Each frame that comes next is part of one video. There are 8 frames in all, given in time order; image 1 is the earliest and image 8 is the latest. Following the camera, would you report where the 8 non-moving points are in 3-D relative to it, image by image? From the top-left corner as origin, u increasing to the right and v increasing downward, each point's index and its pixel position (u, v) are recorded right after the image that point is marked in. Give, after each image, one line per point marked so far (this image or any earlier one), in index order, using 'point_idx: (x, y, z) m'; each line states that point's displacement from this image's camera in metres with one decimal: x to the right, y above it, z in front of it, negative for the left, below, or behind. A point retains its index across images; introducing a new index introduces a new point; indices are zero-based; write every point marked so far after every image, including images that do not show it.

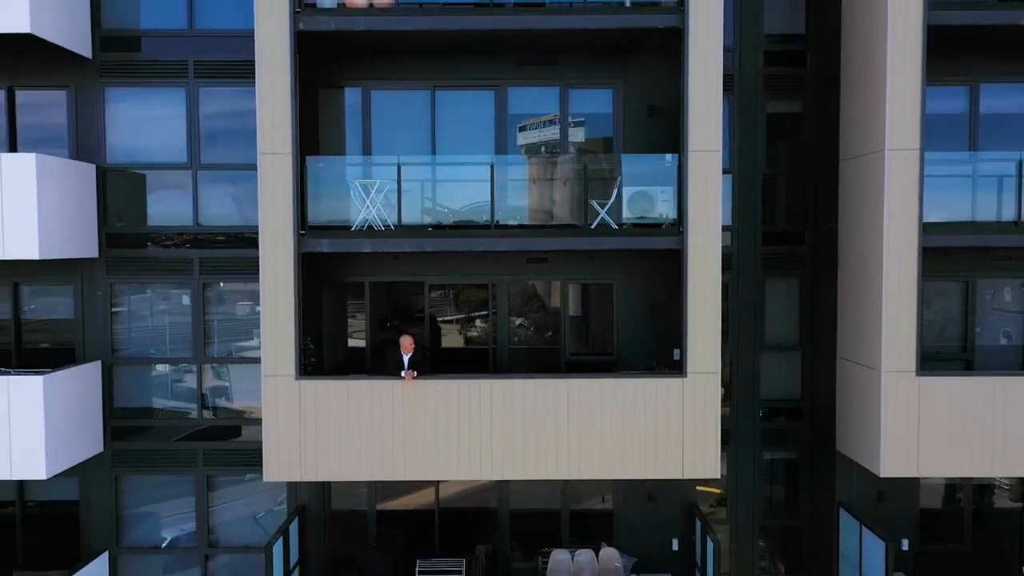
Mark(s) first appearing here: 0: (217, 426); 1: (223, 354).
0: (-2.7, -1.3, +7.3) m
1: (-2.6, -0.6, +7.3) m
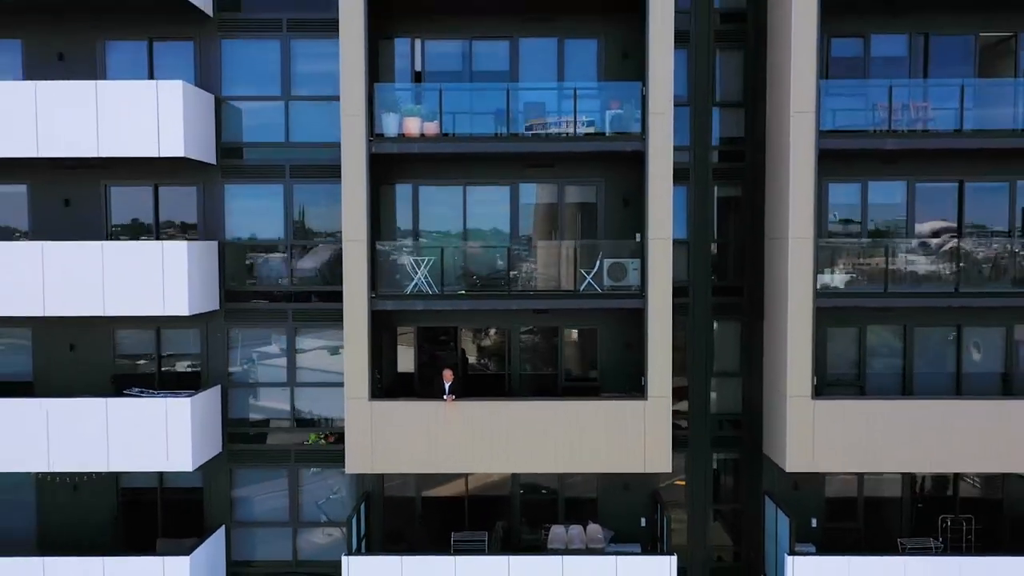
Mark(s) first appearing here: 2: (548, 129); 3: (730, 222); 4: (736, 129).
0: (-2.6, -1.8, +9.8) m
1: (-2.5, -1.1, +9.8) m
2: (+0.4, +1.8, +9.1) m
3: (+2.8, +0.9, +10.2) m
4: (+2.8, +2.1, +10.2) m
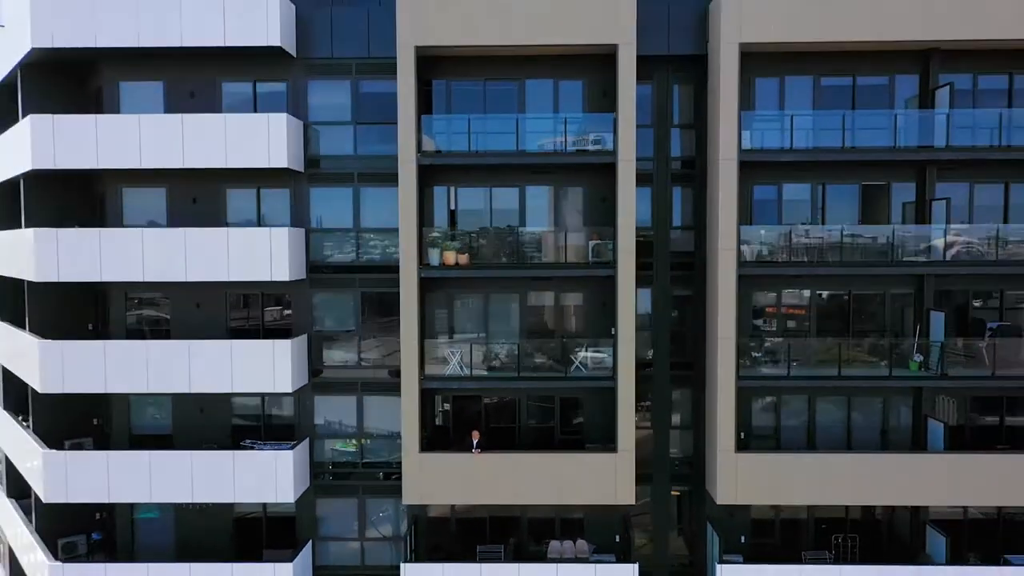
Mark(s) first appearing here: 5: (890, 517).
0: (-2.5, -3.1, +13.4) m
1: (-2.4, -2.5, +13.4) m
2: (+0.6, +0.5, +12.6) m
3: (+3.0, -0.4, +13.7) m
4: (+3.0, +0.7, +13.7) m
5: (+6.3, -3.9, +13.2) m
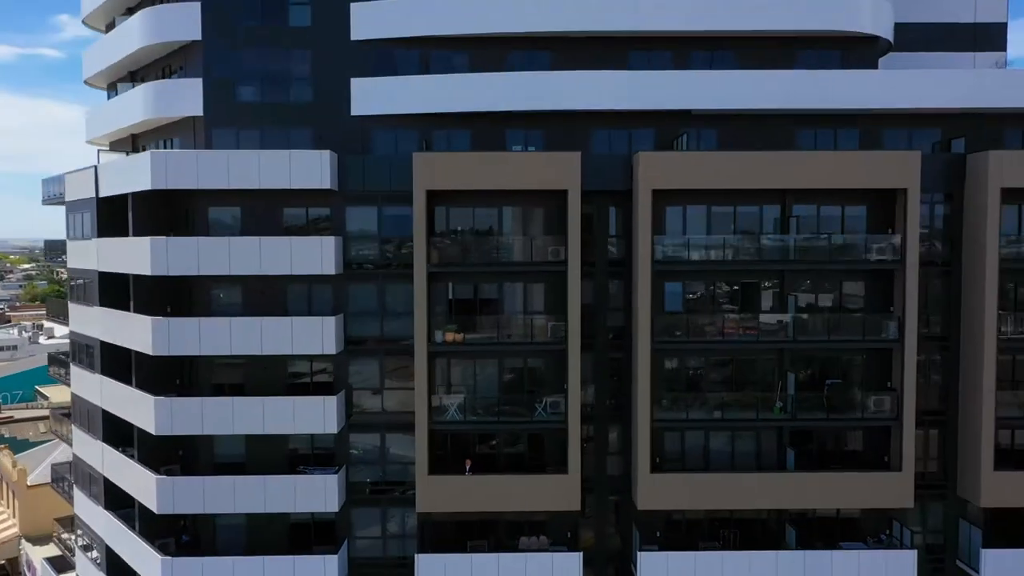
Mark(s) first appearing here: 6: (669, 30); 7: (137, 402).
0: (-2.9, -4.7, +18.4) m
1: (-2.8, -4.0, +18.4) m
2: (+0.1, -1.1, +17.8) m
3: (+2.5, -2.0, +18.9) m
4: (+2.5, -0.8, +18.9) m
5: (+5.9, -5.4, +18.6) m
6: (+3.7, +6.0, +18.5) m
7: (-8.7, -2.6, +18.4) m
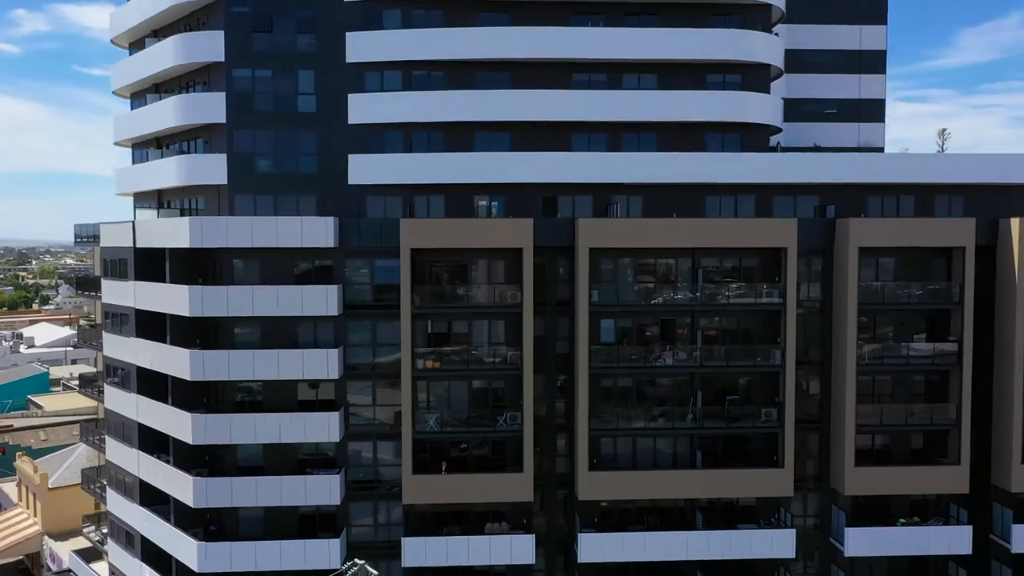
0: (-3.9, -5.7, +22.9) m
1: (-3.8, -5.0, +22.9) m
2: (-0.8, -2.1, +22.3) m
3: (+1.5, -3.0, +23.6) m
4: (+1.5, -1.8, +23.5) m
5: (+4.9, -6.4, +23.4) m
6: (+2.7, +5.0, +23.2) m
7: (-9.6, -3.7, +22.6) m
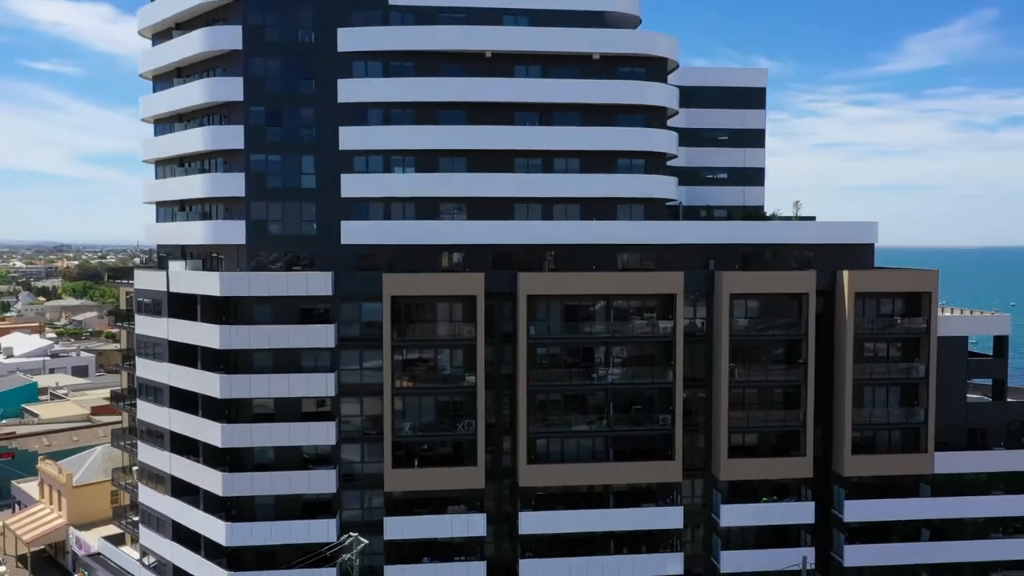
0: (-5.5, -7.1, +29.5) m
1: (-5.4, -6.4, +29.5) m
2: (-2.4, -3.5, +29.1) m
3: (-0.2, -4.4, +30.5) m
4: (-0.1, -3.2, +30.4) m
5: (+3.2, -7.8, +30.4) m
6: (+1.0, +3.6, +30.2) m
7: (-11.2, -5.1, +28.9) m
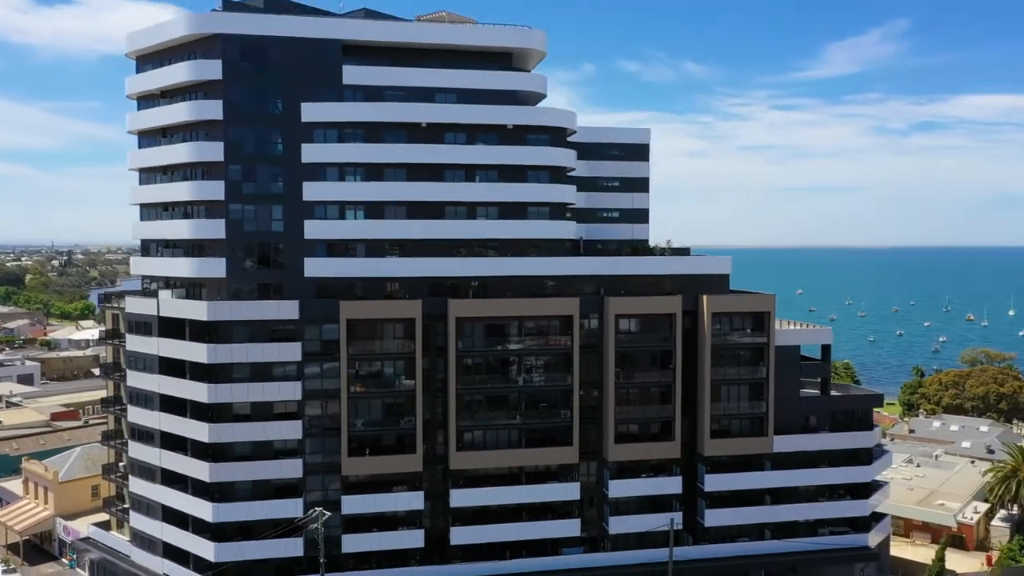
0: (-8.6, -8.2, +36.5) m
1: (-8.6, -7.5, +36.5) m
2: (-5.6, -4.6, +36.4) m
3: (-3.4, -5.5, +38.0) m
4: (-3.4, -4.3, +37.9) m
5: (-0.1, -8.9, +38.2) m
6: (-2.2, +2.5, +37.7) m
7: (-14.3, -6.2, +35.4) m
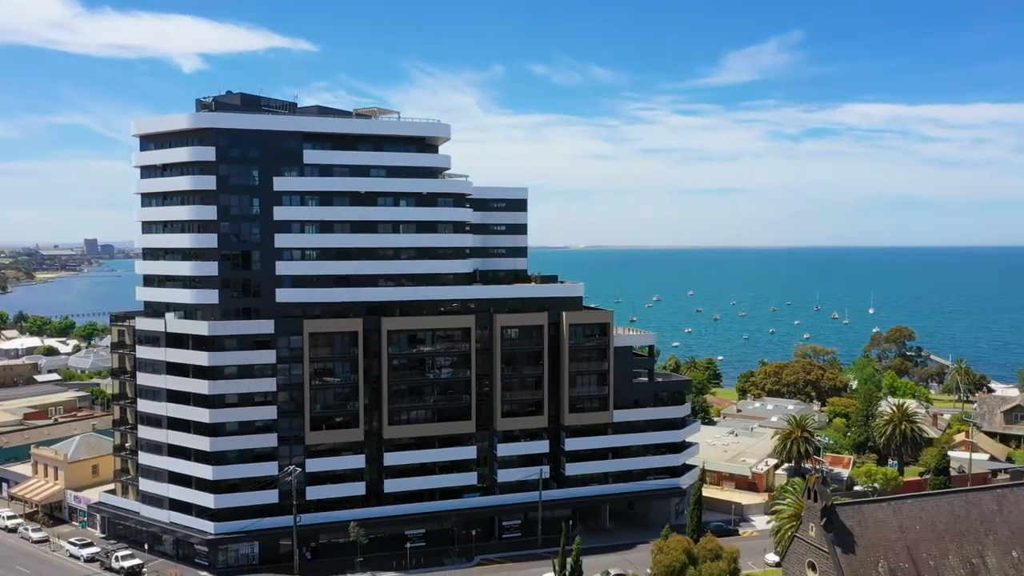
0: (-14.1, -9.6, +50.6) m
1: (-14.0, -9.0, +50.6) m
2: (-11.0, -6.0, +50.9) m
3: (-9.1, -6.8, +52.7) m
4: (-9.1, -5.7, +52.6) m
5: (-5.7, -10.2, +53.3) m
6: (-8.0, +1.1, +52.6) m
7: (-19.6, -7.7, +48.9) m
